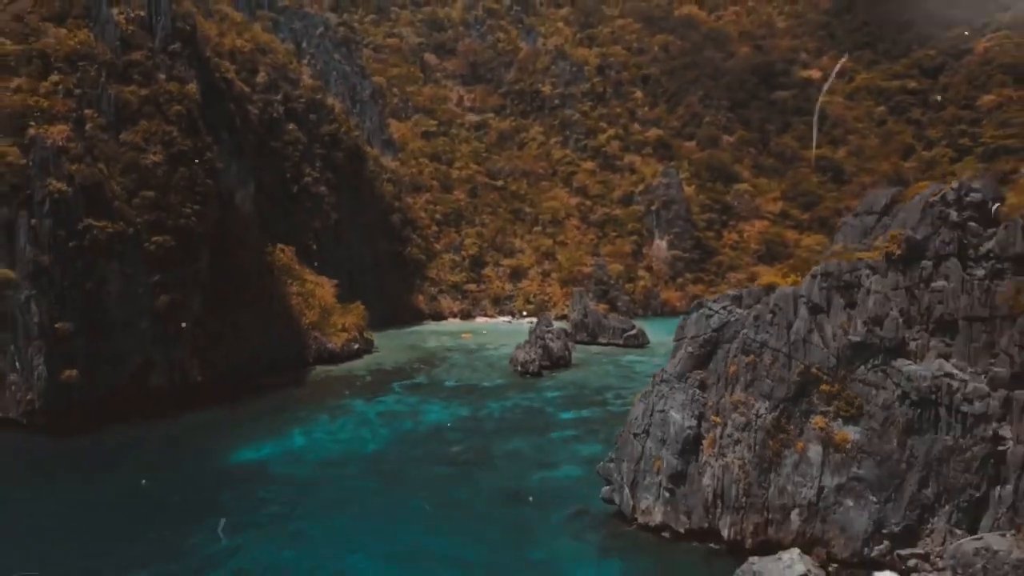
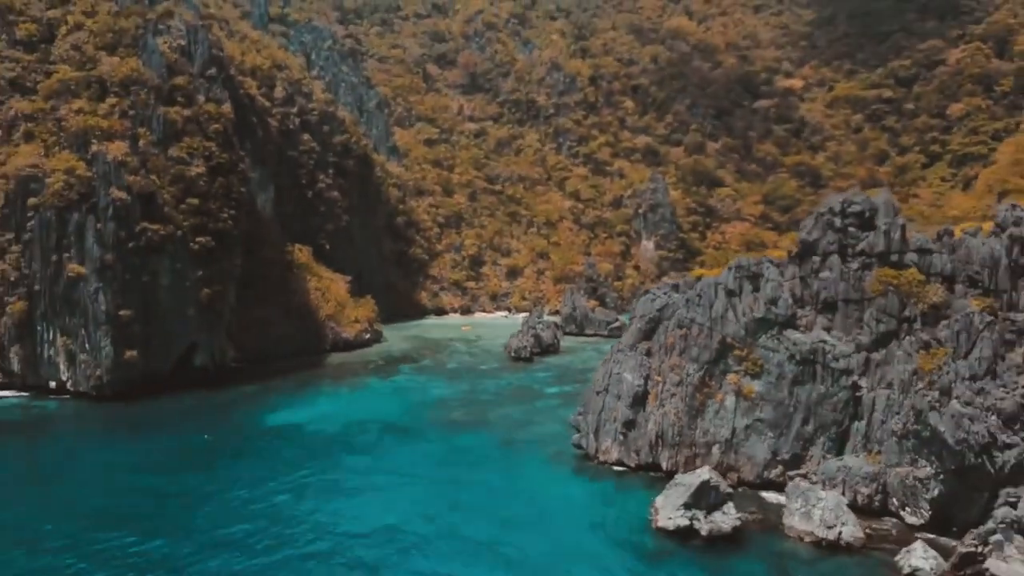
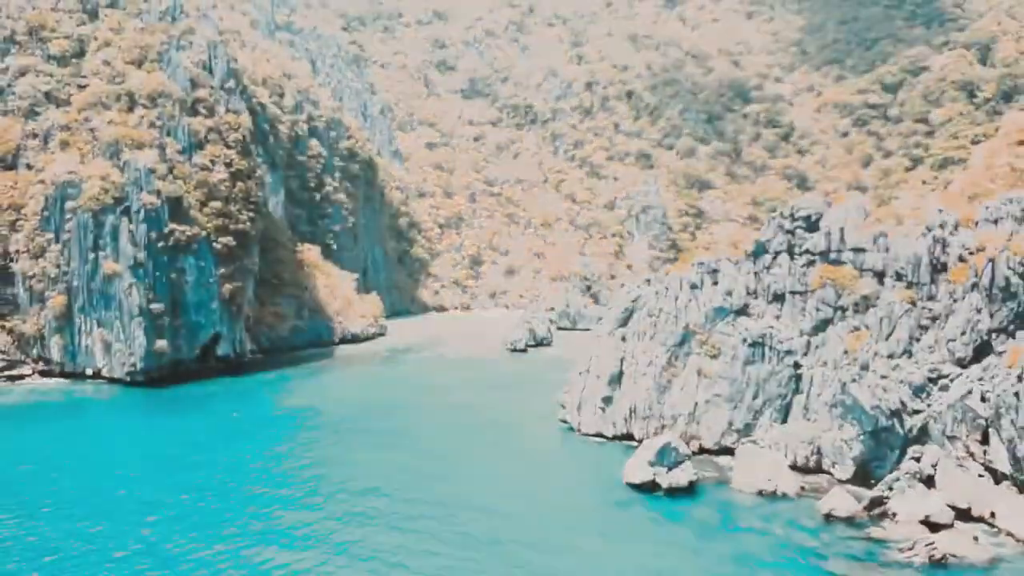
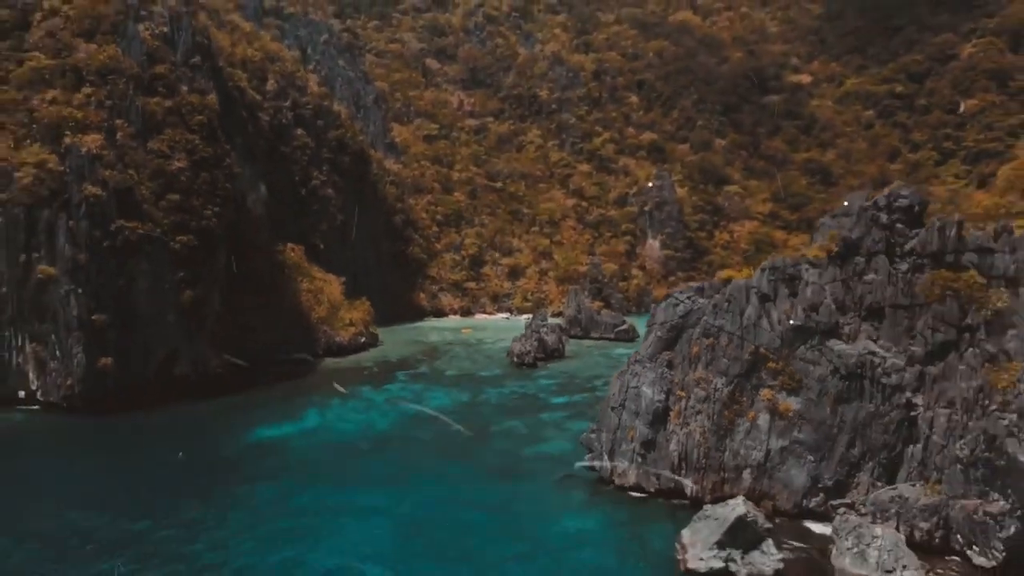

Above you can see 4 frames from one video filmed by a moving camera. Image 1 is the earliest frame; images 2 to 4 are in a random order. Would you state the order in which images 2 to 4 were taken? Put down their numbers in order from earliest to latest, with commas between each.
4, 2, 3
